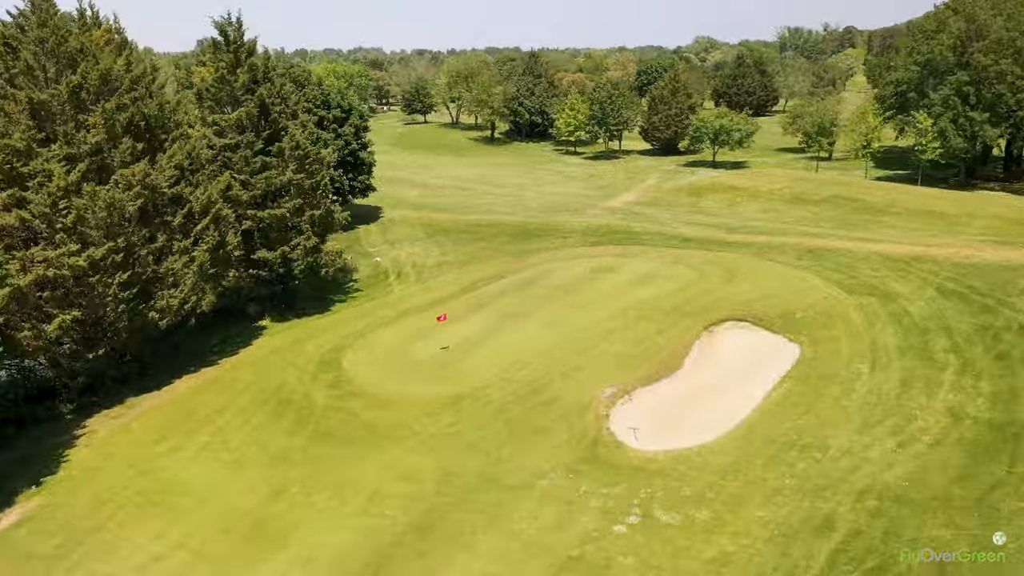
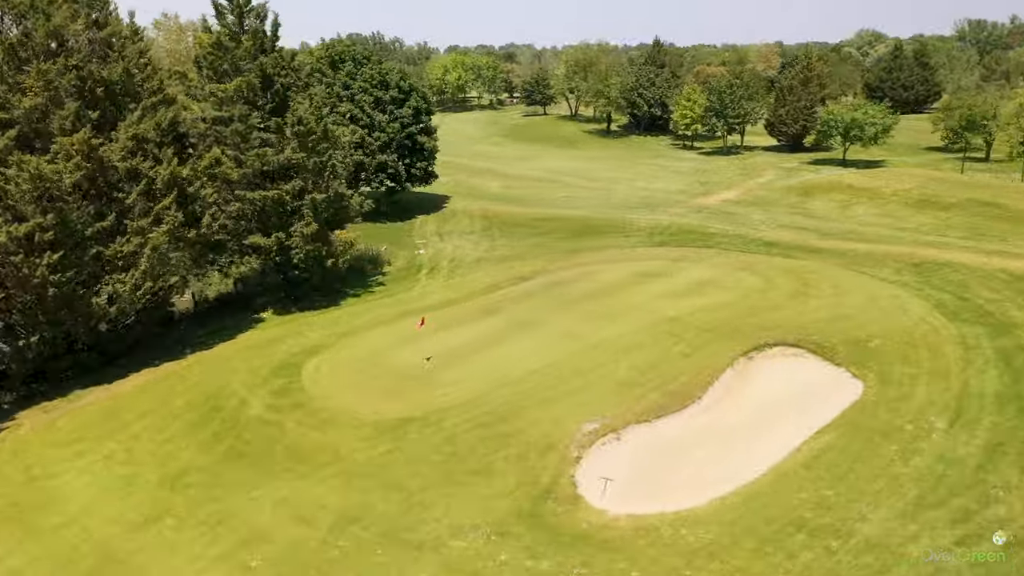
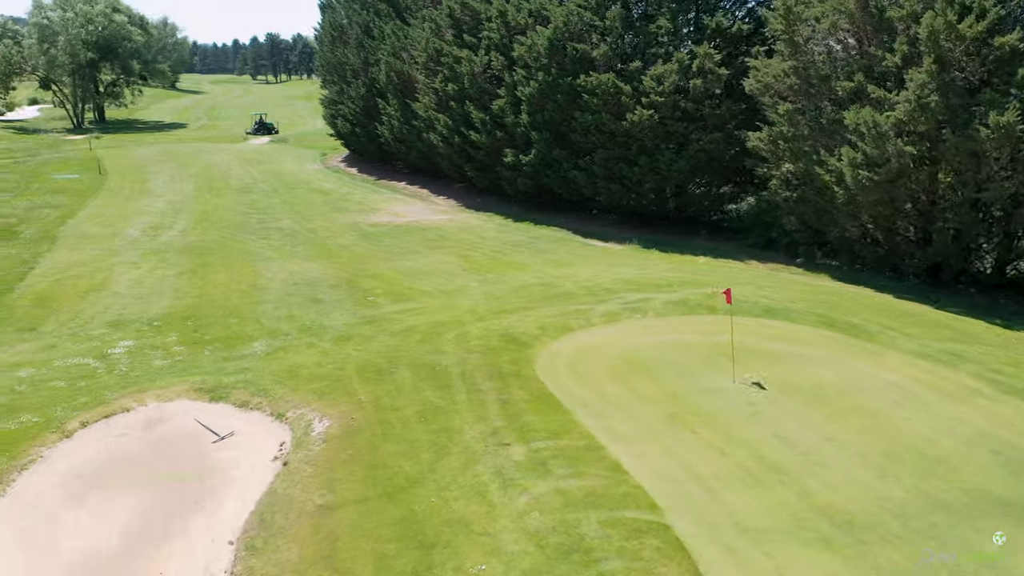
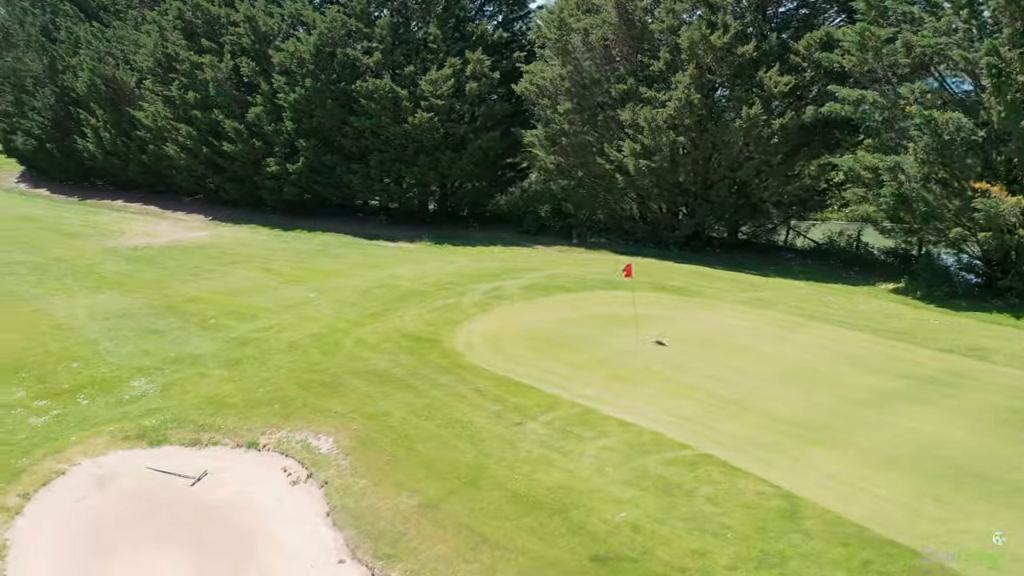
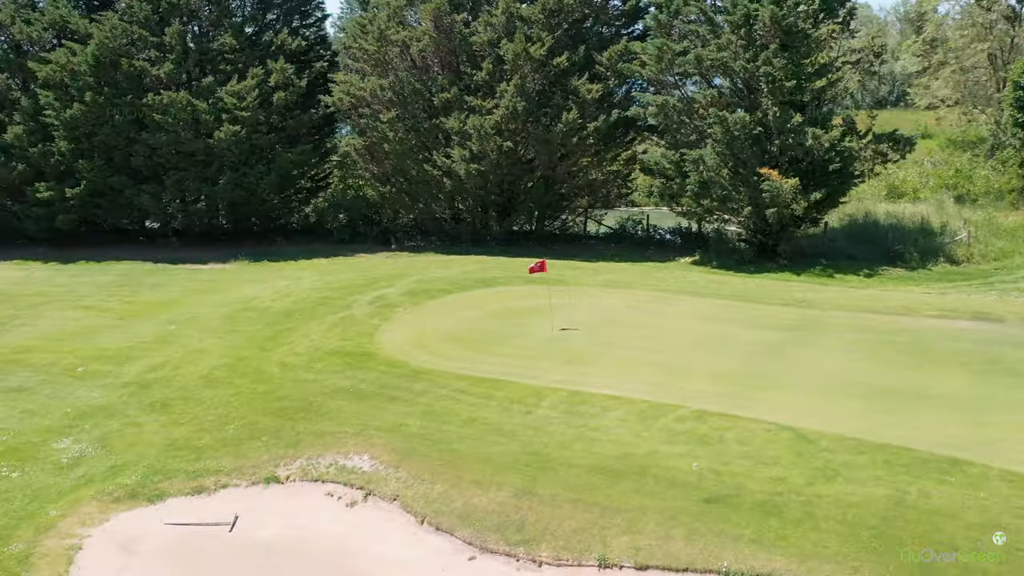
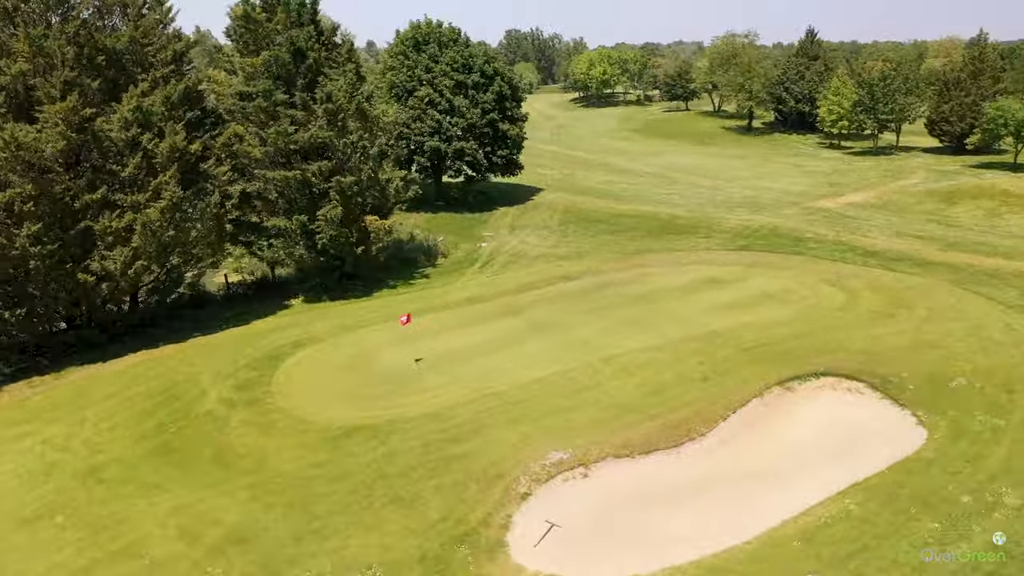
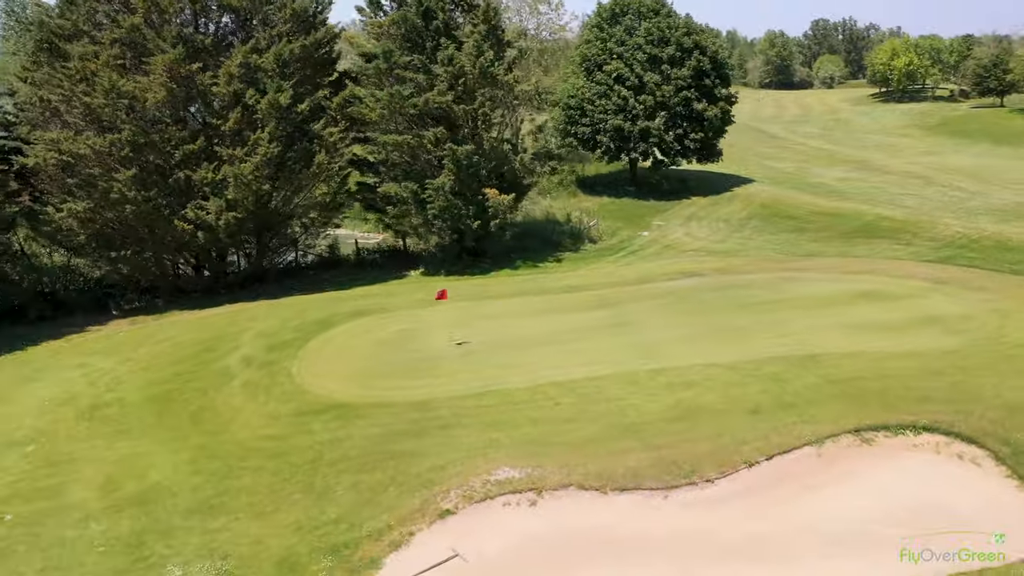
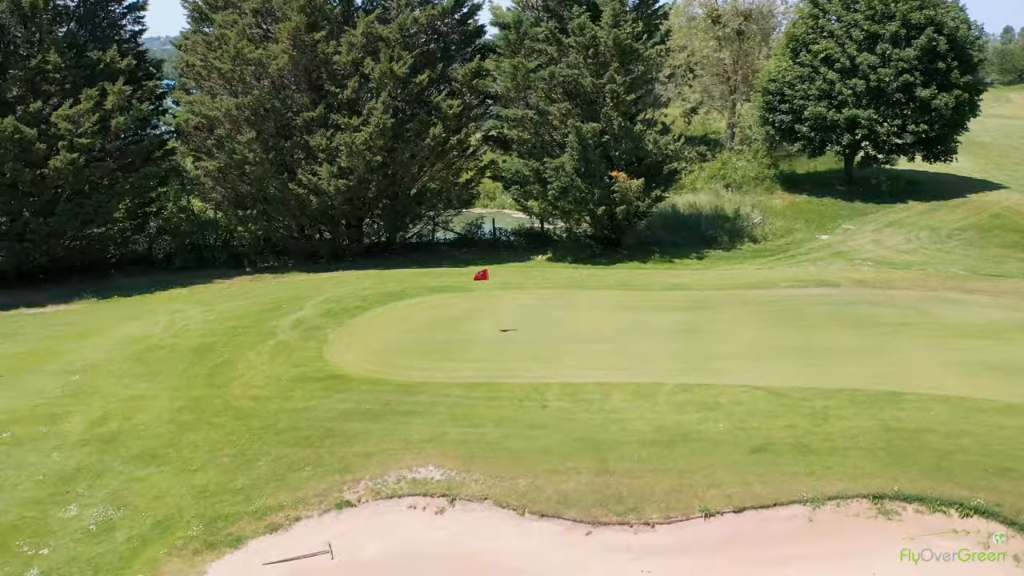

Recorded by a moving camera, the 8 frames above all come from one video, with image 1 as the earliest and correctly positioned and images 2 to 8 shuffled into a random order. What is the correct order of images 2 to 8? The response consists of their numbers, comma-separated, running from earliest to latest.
2, 6, 7, 8, 5, 4, 3
